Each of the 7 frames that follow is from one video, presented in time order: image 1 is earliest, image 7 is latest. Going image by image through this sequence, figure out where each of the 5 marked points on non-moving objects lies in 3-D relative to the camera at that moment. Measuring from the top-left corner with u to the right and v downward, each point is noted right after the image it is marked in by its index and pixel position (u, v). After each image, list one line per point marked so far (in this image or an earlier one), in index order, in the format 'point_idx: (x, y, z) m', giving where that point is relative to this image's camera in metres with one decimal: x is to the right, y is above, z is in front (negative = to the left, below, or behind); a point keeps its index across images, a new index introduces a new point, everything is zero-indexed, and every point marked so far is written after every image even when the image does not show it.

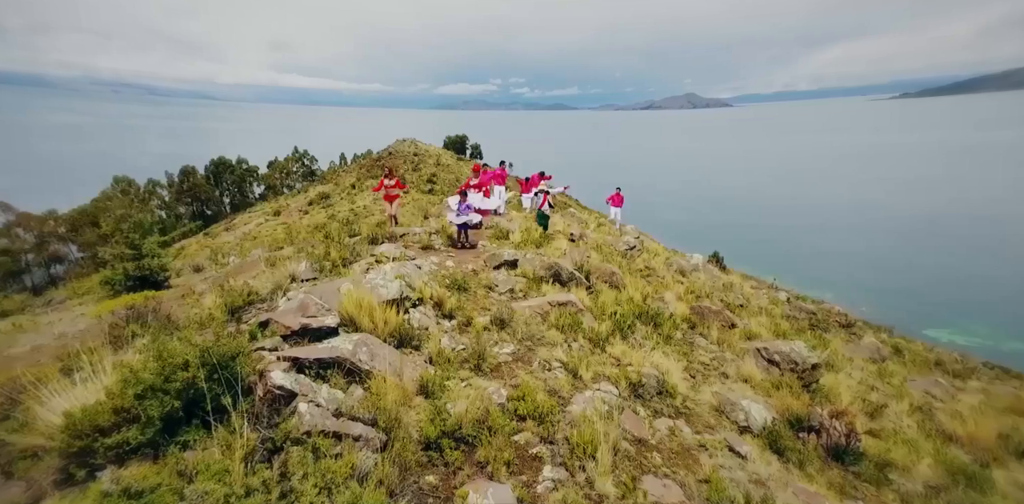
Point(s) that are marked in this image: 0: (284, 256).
0: (-6.5, -0.1, +13.4) m
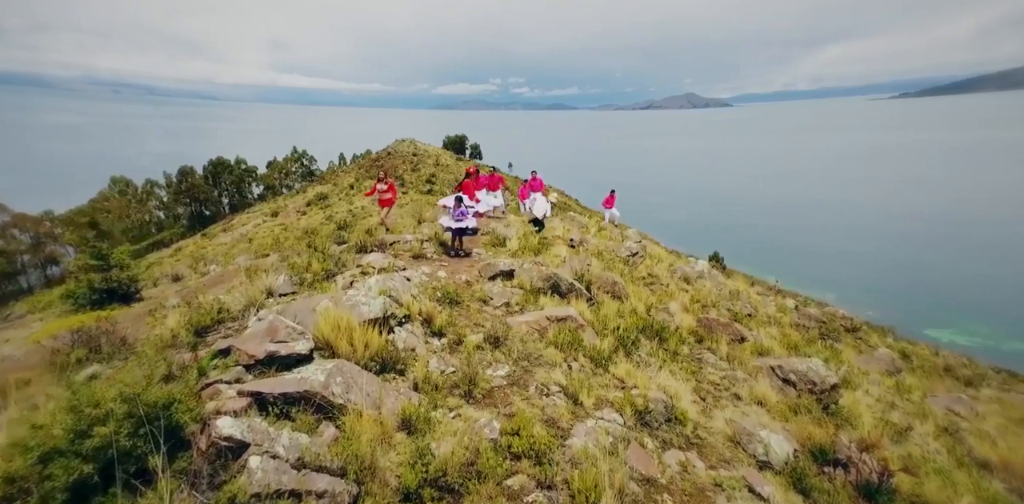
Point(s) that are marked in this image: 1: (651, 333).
0: (-6.6, -0.3, +12.6) m
1: (+3.4, -2.0, +11.7) m
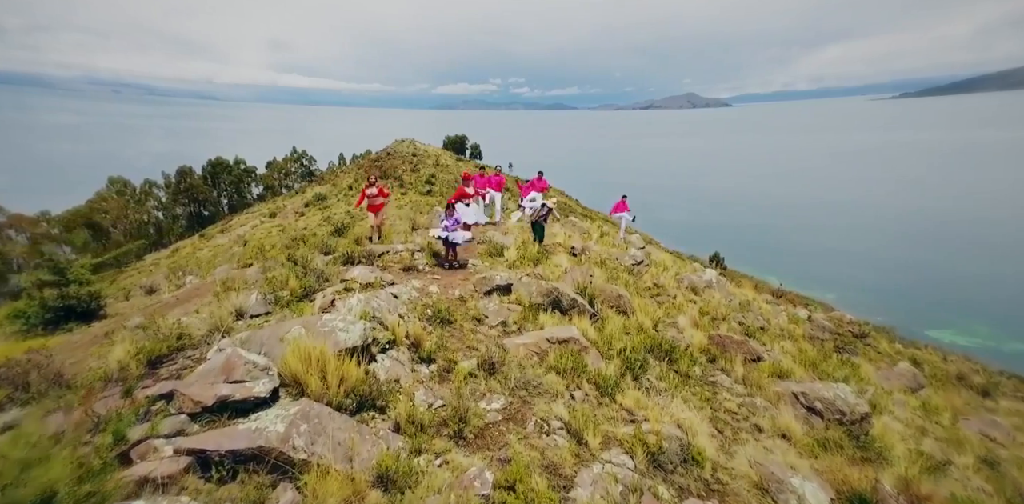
0: (-6.6, -0.6, +11.7) m
1: (+3.4, -2.3, +10.8) m
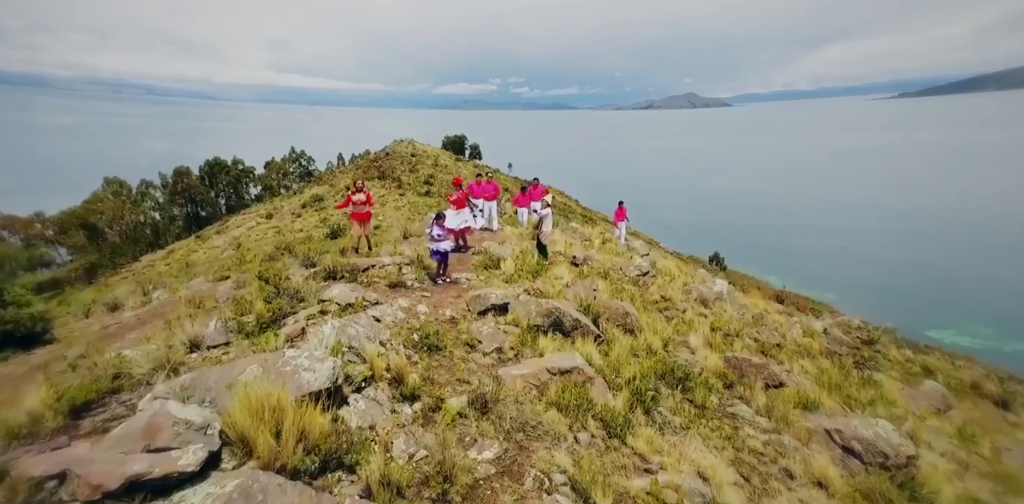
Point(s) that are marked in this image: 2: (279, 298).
0: (-6.7, -1.0, +10.7) m
1: (+3.3, -2.7, +9.7) m
2: (-4.6, -0.9, +9.2) m
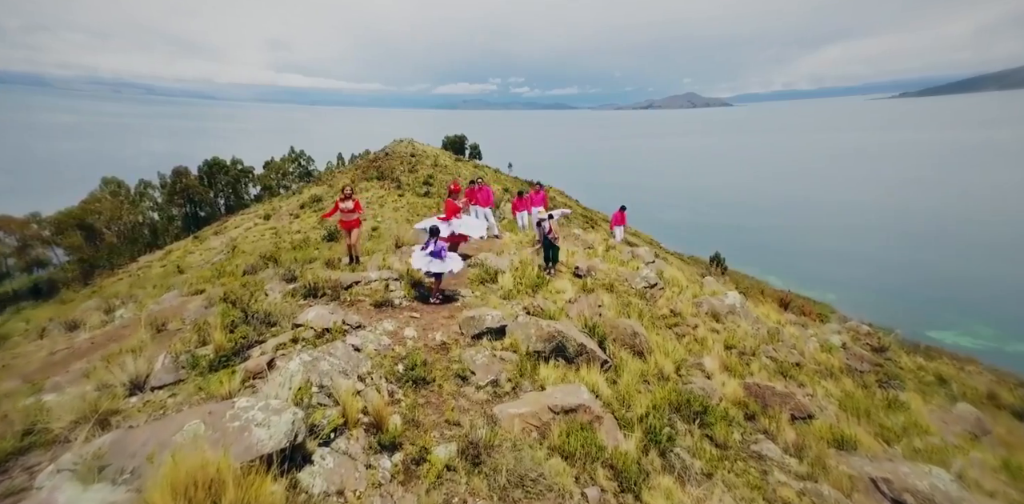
0: (-6.7, -1.3, +9.6) m
1: (+3.3, -3.0, +8.7) m
2: (-4.6, -1.2, +8.2) m
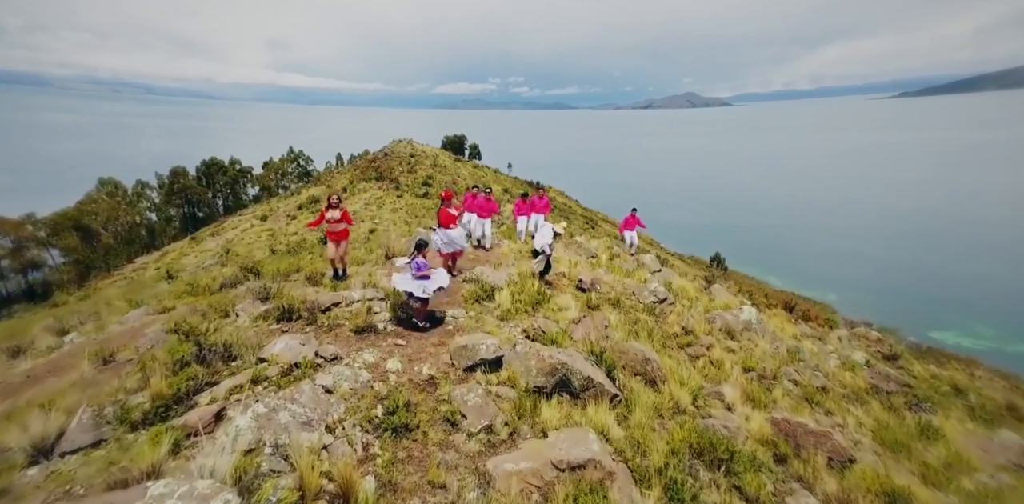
0: (-6.8, -1.7, +8.5) m
1: (+3.2, -3.3, +7.6) m
2: (-4.6, -1.6, +7.0) m
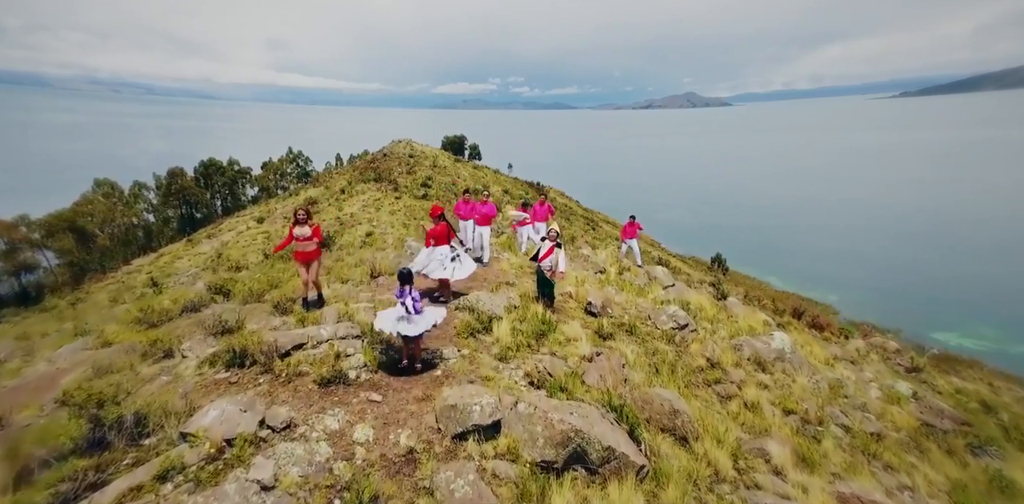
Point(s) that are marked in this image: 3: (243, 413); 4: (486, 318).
0: (-6.8, -2.2, +6.8) m
1: (+3.2, -3.8, +5.9) m
2: (-4.6, -2.1, +5.3) m
3: (-3.3, -2.0, +6.0) m
4: (-0.6, -1.4, +10.1) m
